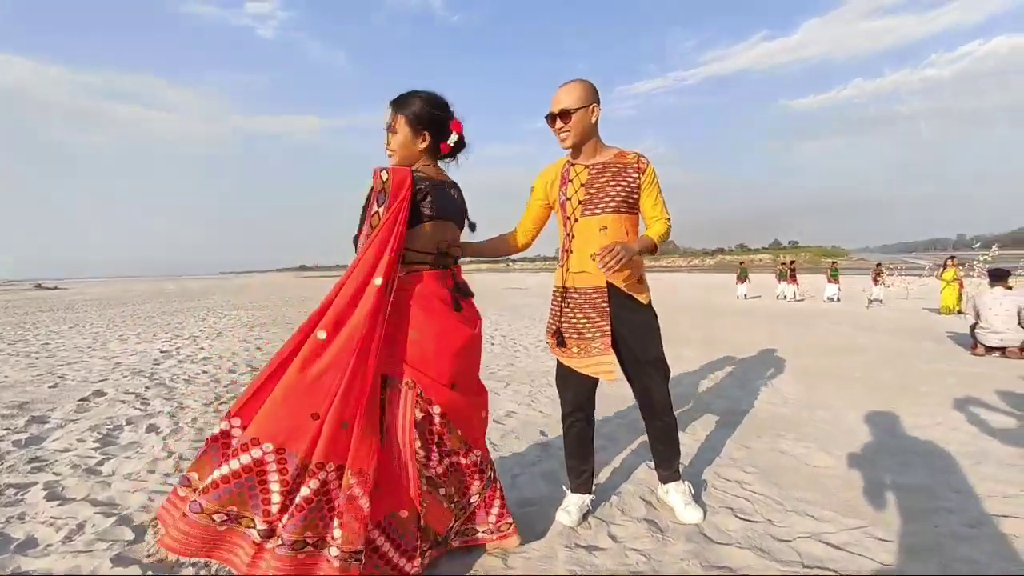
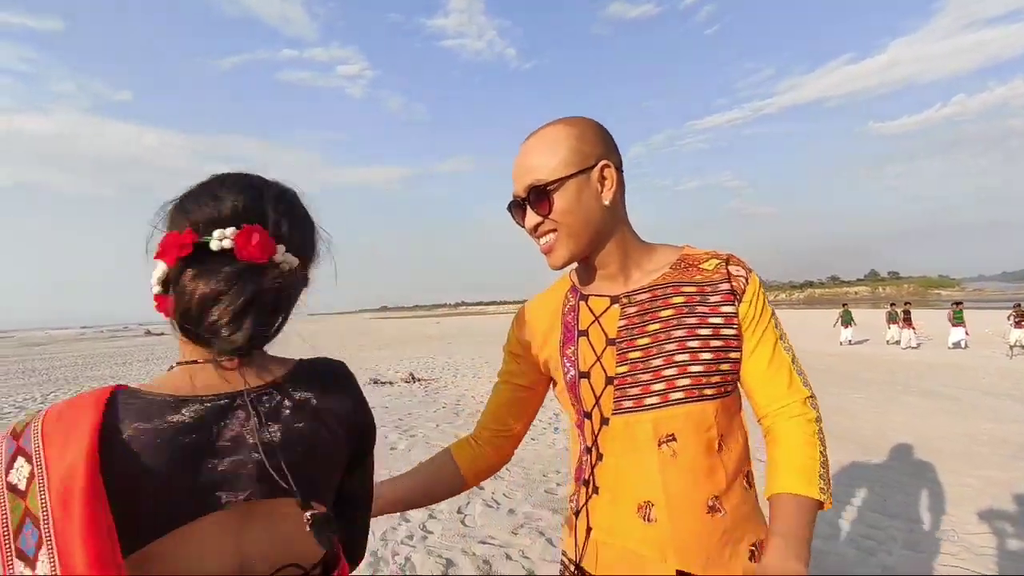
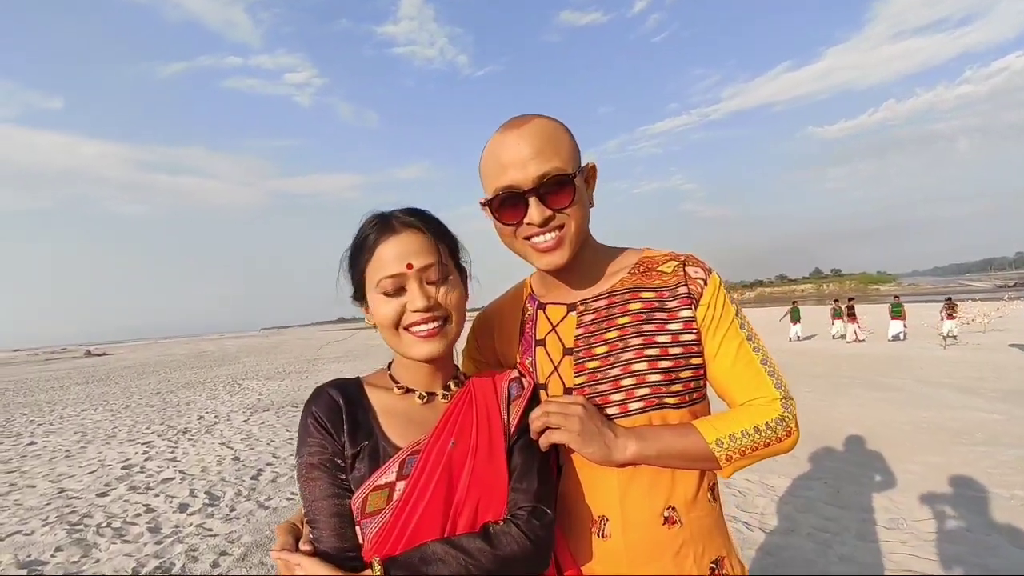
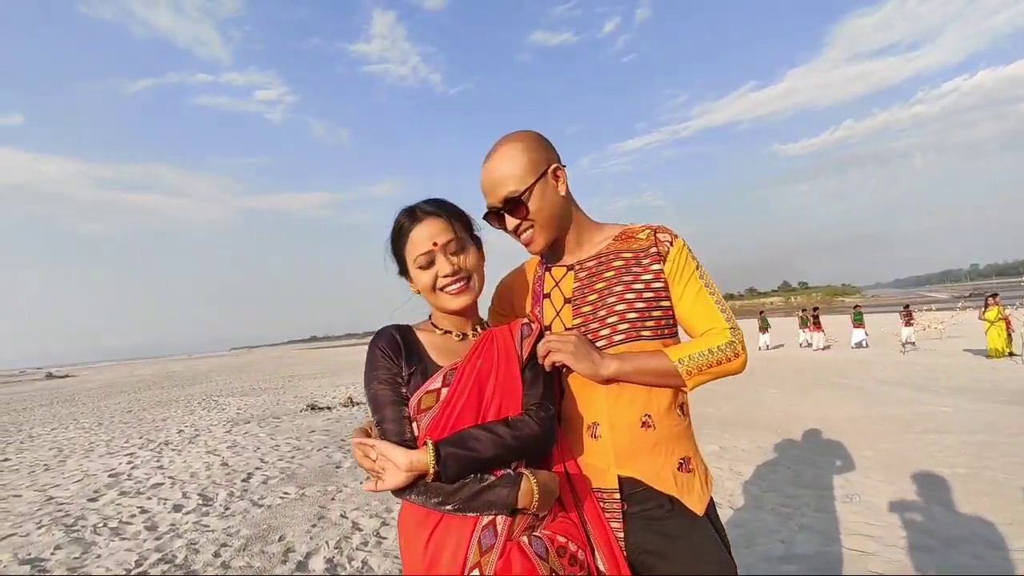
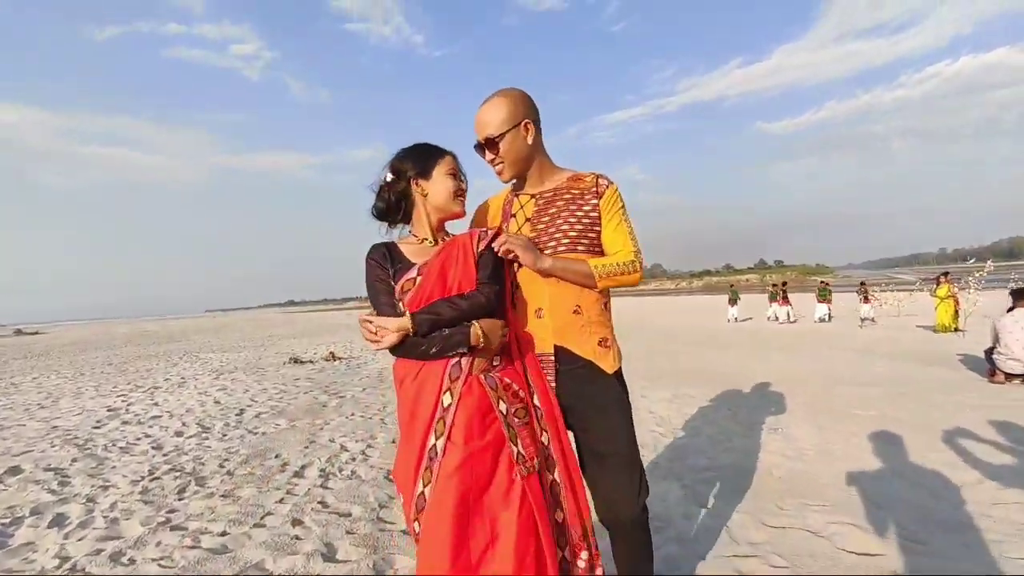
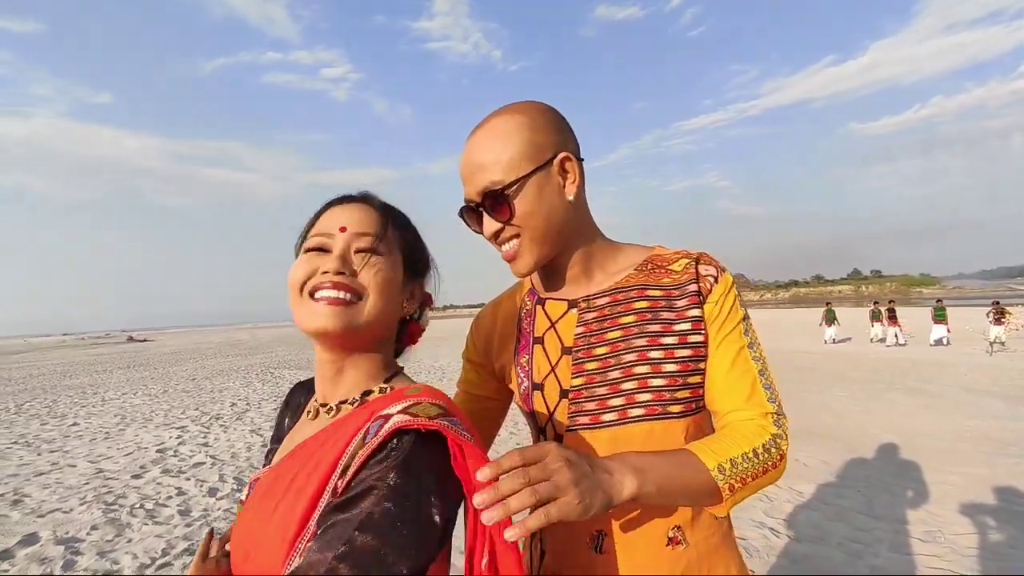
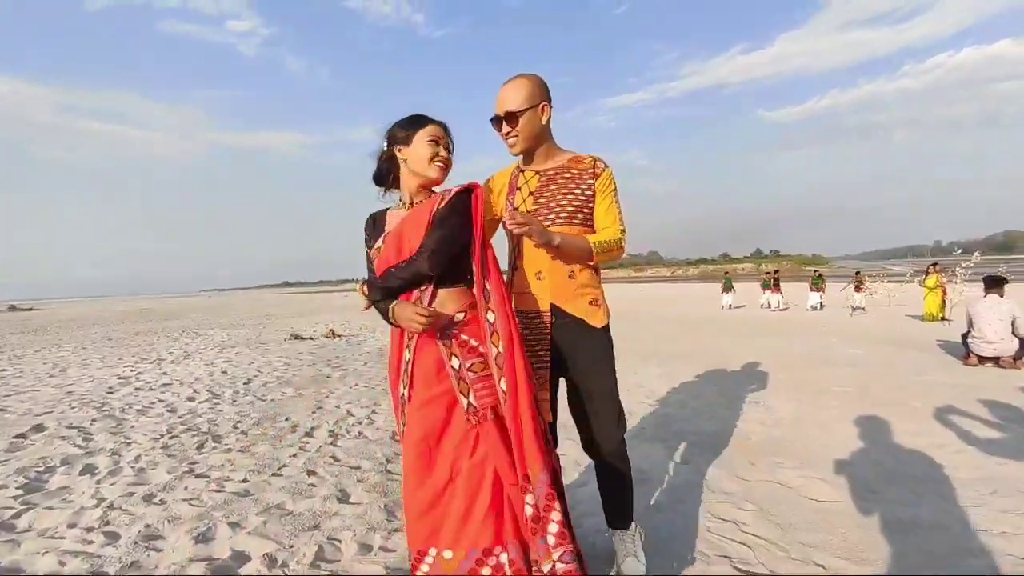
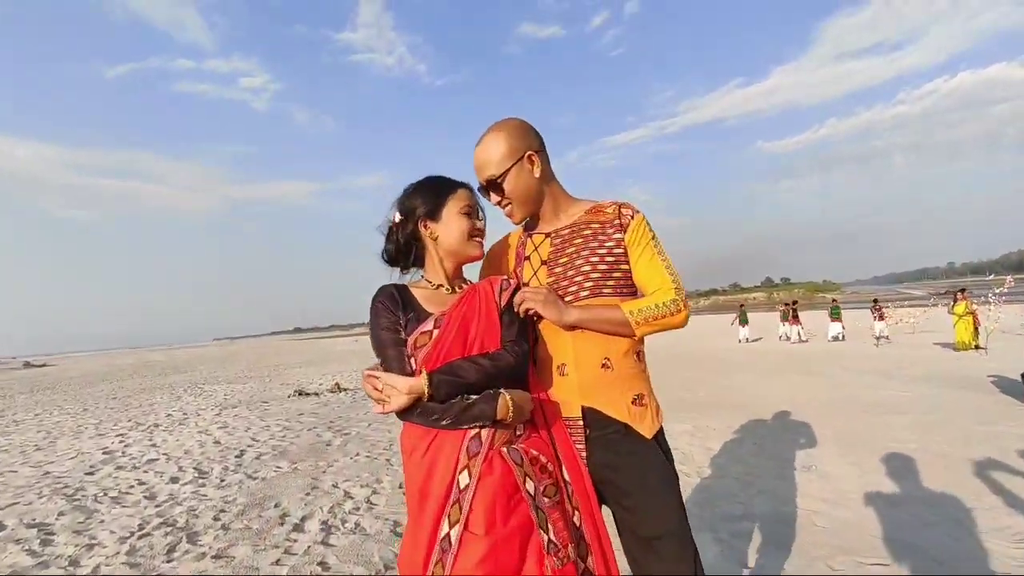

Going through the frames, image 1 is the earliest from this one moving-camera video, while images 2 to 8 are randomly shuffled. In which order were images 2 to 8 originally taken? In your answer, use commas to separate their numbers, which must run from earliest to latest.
7, 5, 8, 4, 3, 6, 2
